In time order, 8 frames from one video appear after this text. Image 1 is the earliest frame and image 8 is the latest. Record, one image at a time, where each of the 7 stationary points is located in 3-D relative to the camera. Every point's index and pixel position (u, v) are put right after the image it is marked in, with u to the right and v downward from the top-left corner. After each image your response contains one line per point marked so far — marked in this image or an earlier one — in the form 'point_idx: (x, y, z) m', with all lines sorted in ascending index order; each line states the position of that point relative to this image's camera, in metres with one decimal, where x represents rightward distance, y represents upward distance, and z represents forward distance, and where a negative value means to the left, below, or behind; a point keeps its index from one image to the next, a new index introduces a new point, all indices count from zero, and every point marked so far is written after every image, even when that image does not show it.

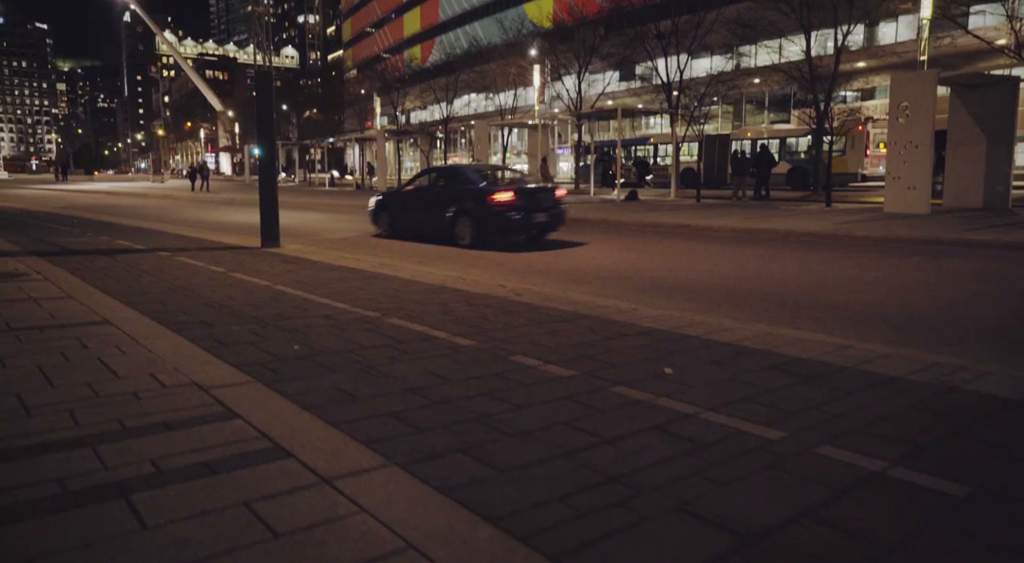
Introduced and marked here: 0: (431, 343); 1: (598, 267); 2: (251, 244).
0: (-0.7, -0.5, +6.1) m
1: (+1.6, +0.3, +13.3) m
2: (-5.9, +0.9, +15.9) m
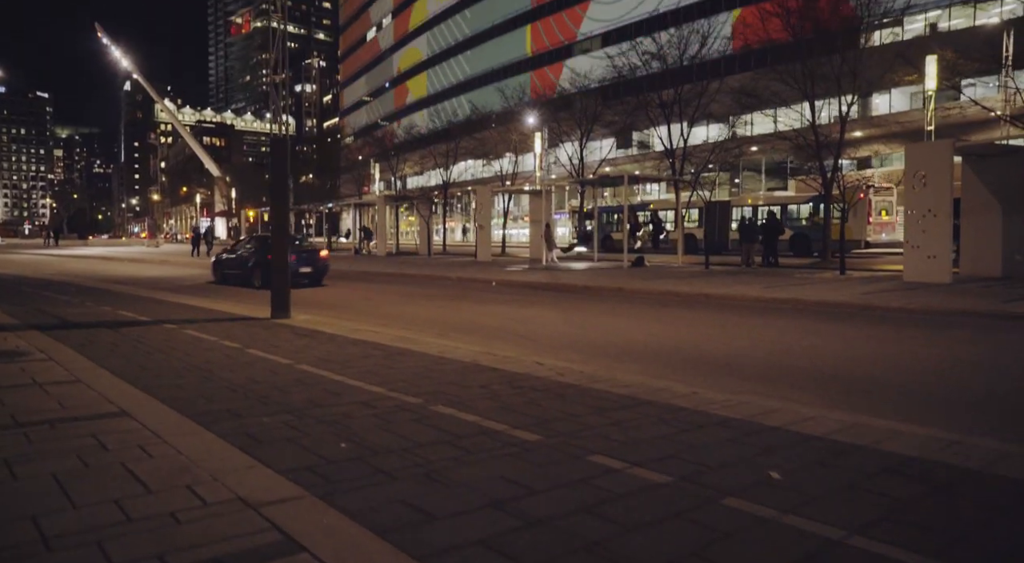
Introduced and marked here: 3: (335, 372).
0: (-0.2, -1.2, +5.4) m
1: (+2.1, -1.0, +12.7) m
2: (-5.4, -0.7, +15.3) m
3: (-2.1, -1.1, +8.3) m
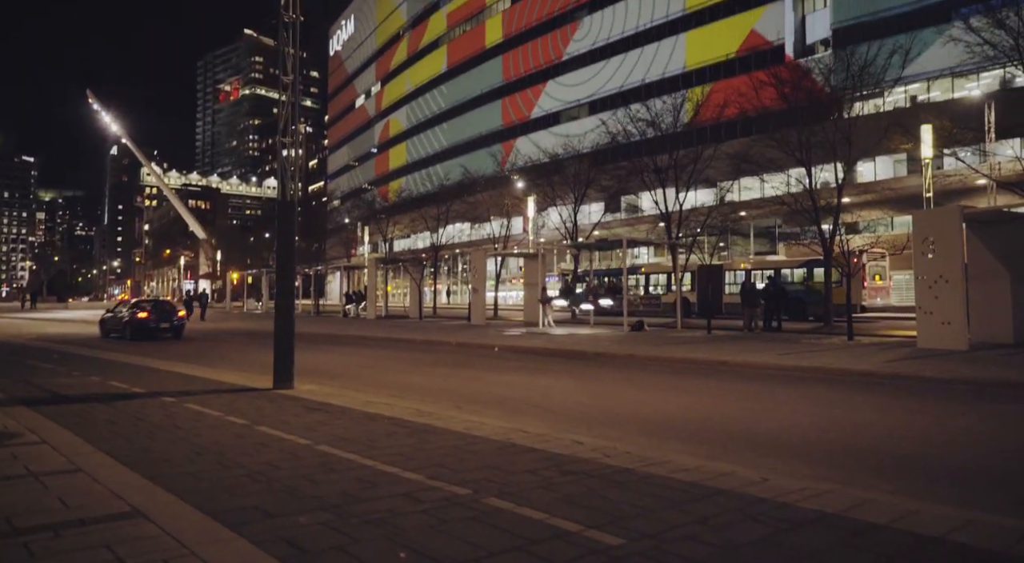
0: (+0.4, -1.7, +4.7) m
1: (+2.4, -2.2, +12.0) m
2: (-5.1, -2.1, +14.4) m
3: (-1.6, -1.8, +7.5) m
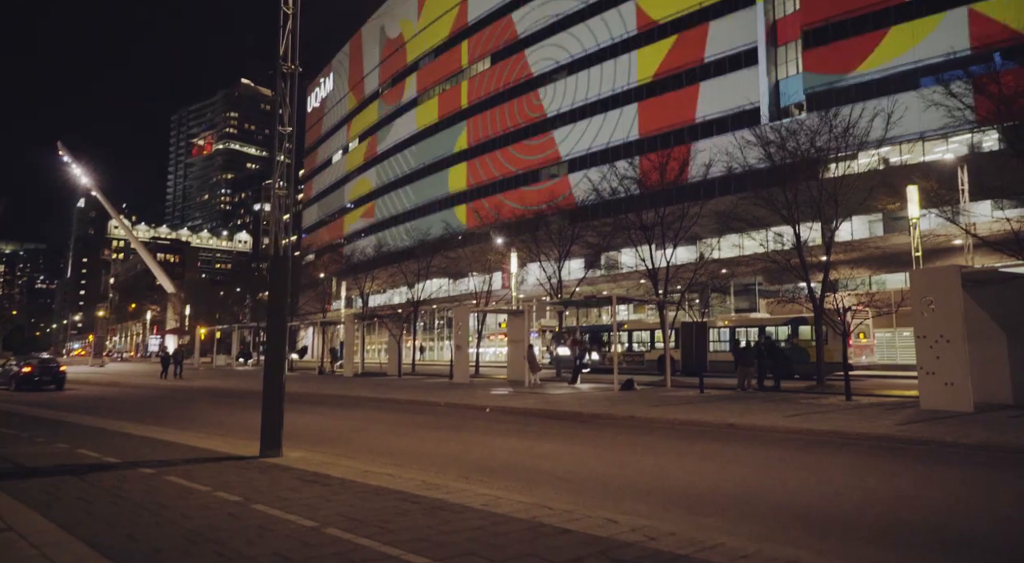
0: (+0.8, -2.1, +3.9) m
1: (+2.6, -3.2, +11.2) m
2: (-5.0, -3.2, +13.3) m
3: (-1.2, -2.4, +6.6) m
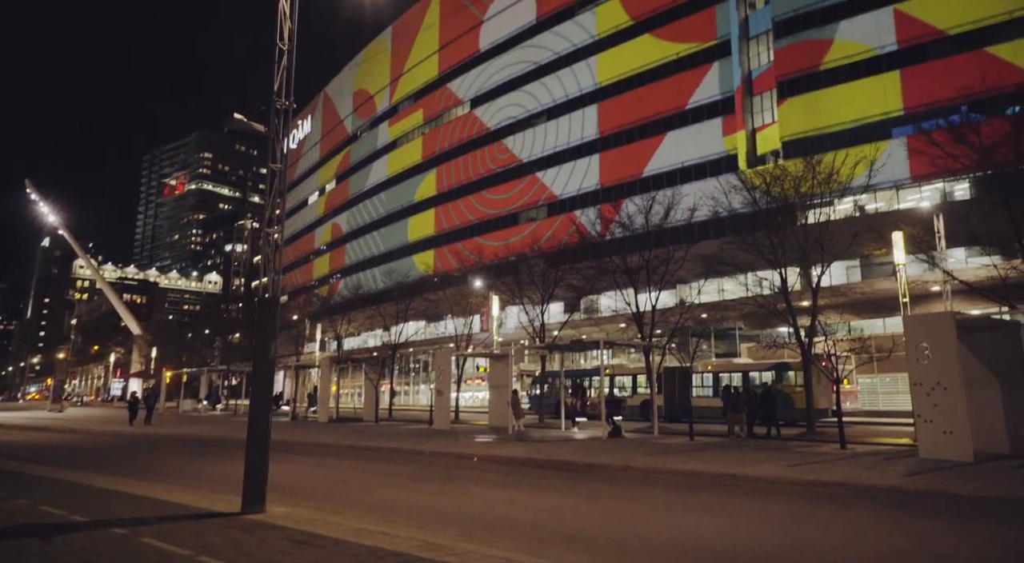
0: (+1.2, -2.3, +3.2) m
1: (+2.7, -3.8, +10.5) m
2: (-5.0, -3.9, +12.4) m
3: (-1.0, -2.8, +5.8) m
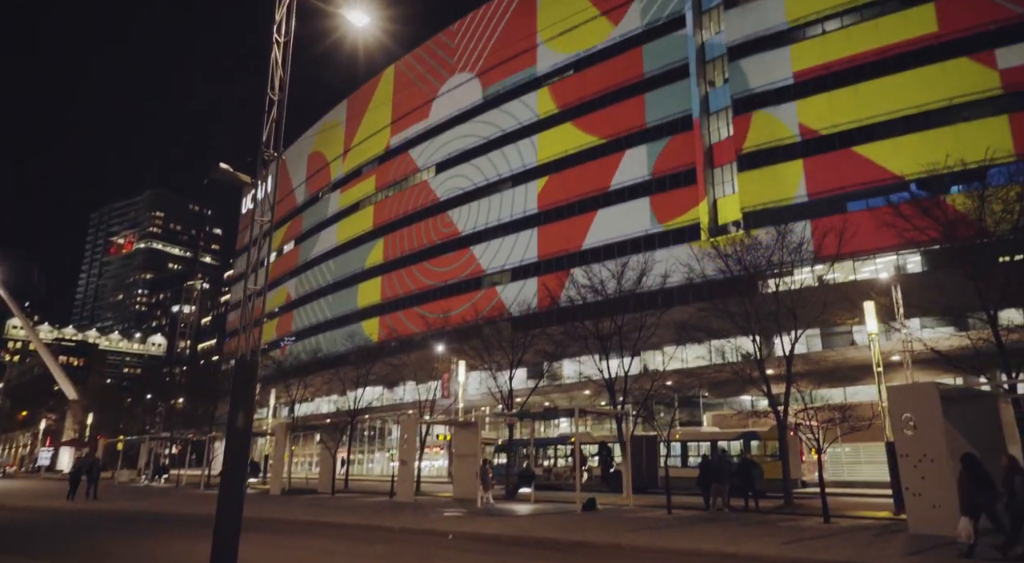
0: (+1.7, -2.6, +2.4) m
1: (+2.7, -4.8, +9.6) m
2: (-5.1, -4.9, +11.0) m
3: (-0.6, -3.2, +4.8) m
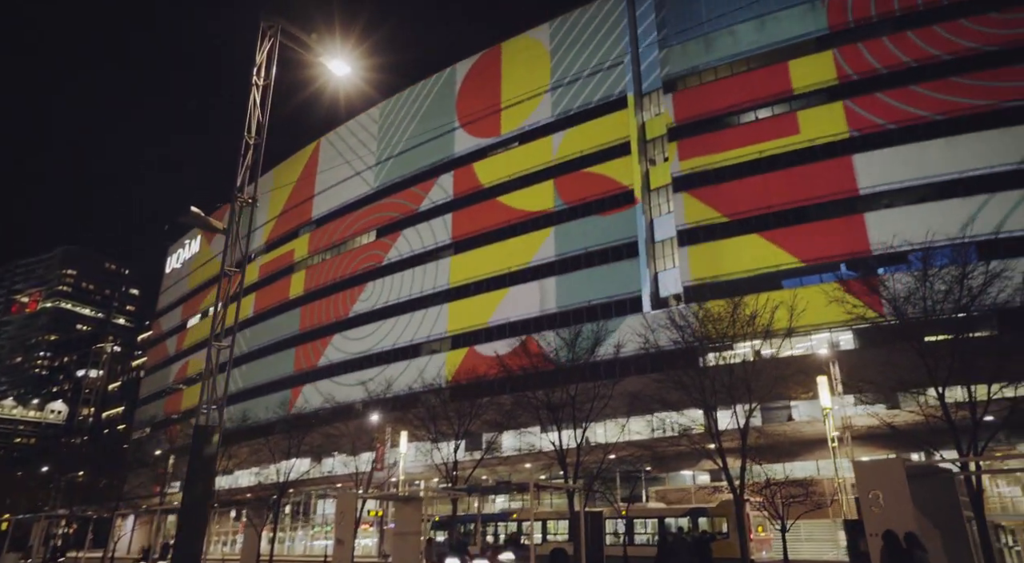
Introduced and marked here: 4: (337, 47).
0: (+2.5, -2.6, +1.6) m
1: (+2.8, -5.5, +8.6) m
2: (-5.2, -5.5, +9.2) m
3: (0.0, -3.4, +3.7) m
4: (-3.9, +5.2, +15.6) m
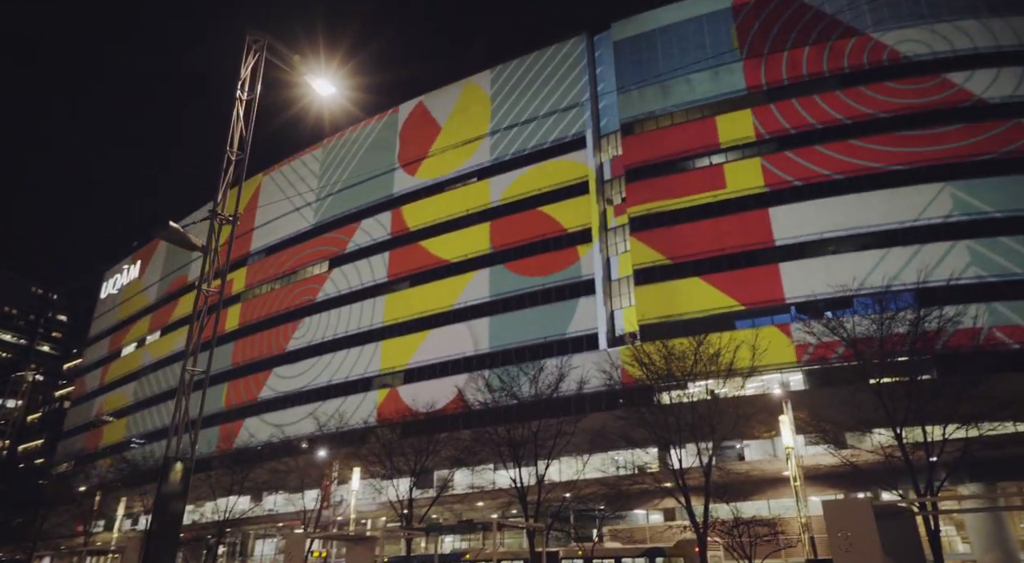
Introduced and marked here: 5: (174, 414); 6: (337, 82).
0: (+3.2, -2.6, +1.4) m
1: (+2.8, -5.9, +8.2) m
2: (-5.1, -5.7, +8.2) m
3: (+0.5, -3.4, +3.2) m
4: (-4.1, +4.6, +15.3) m
5: (-7.8, -3.1, +16.0) m
6: (-3.8, +4.4, +15.5) m
